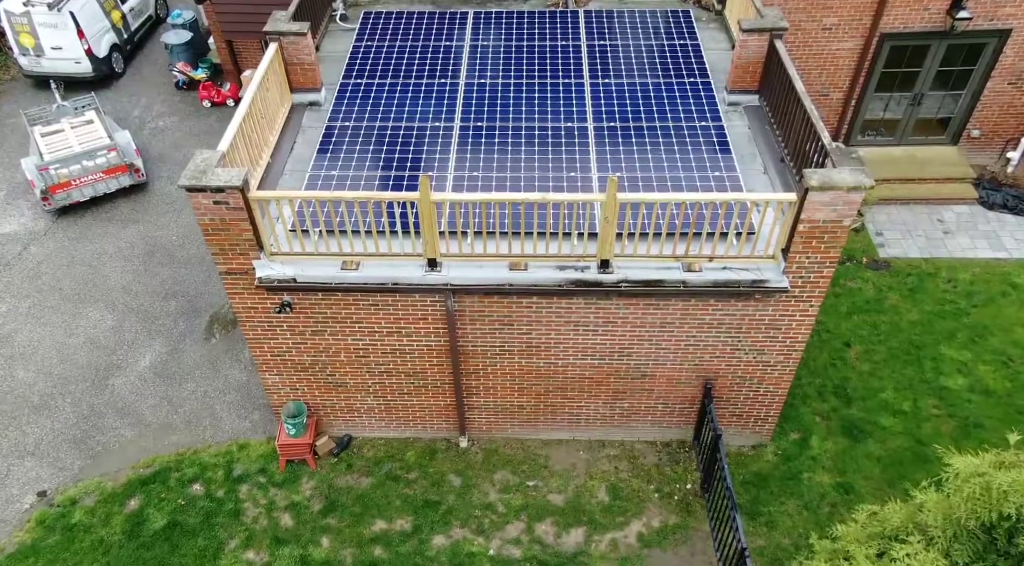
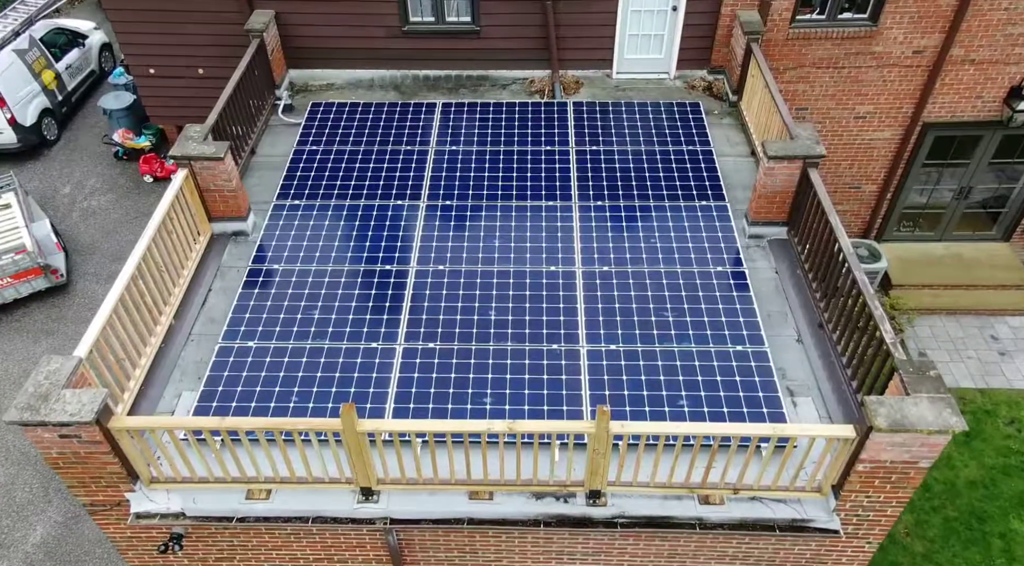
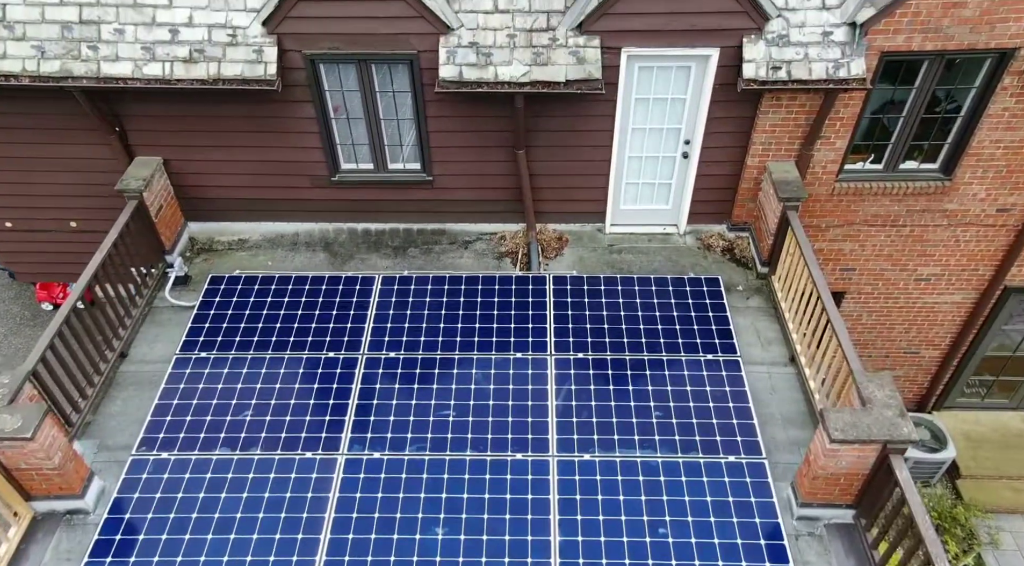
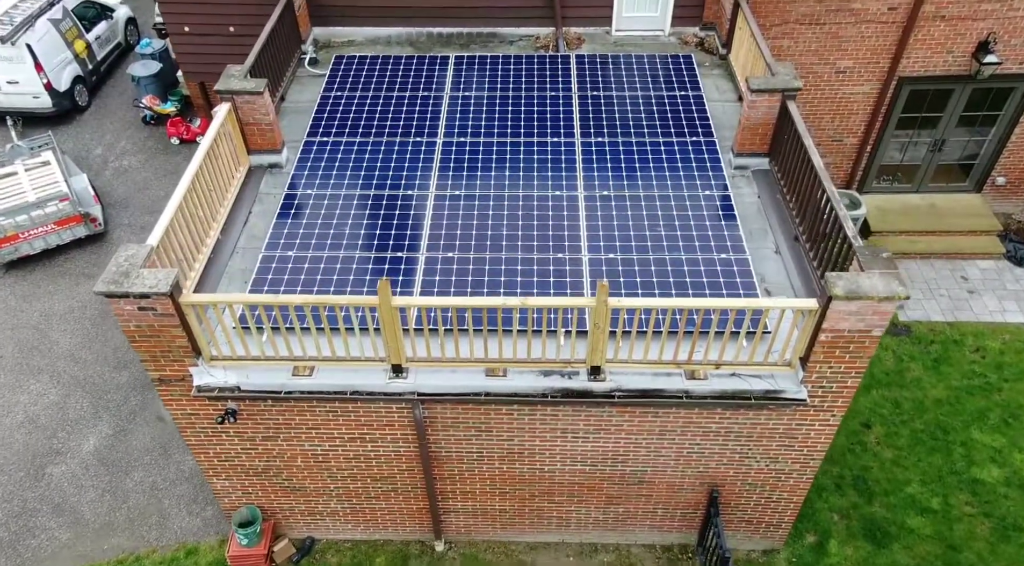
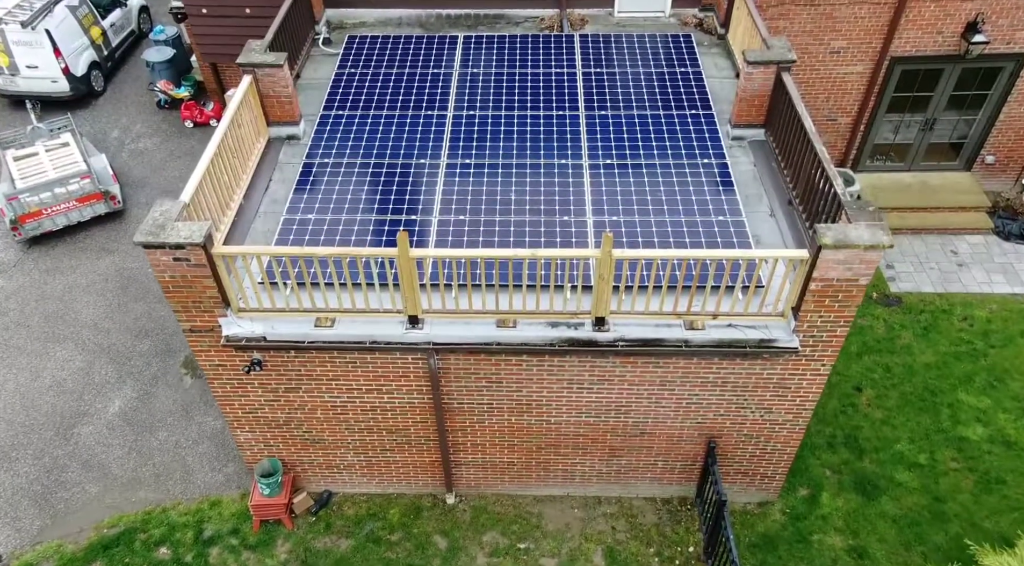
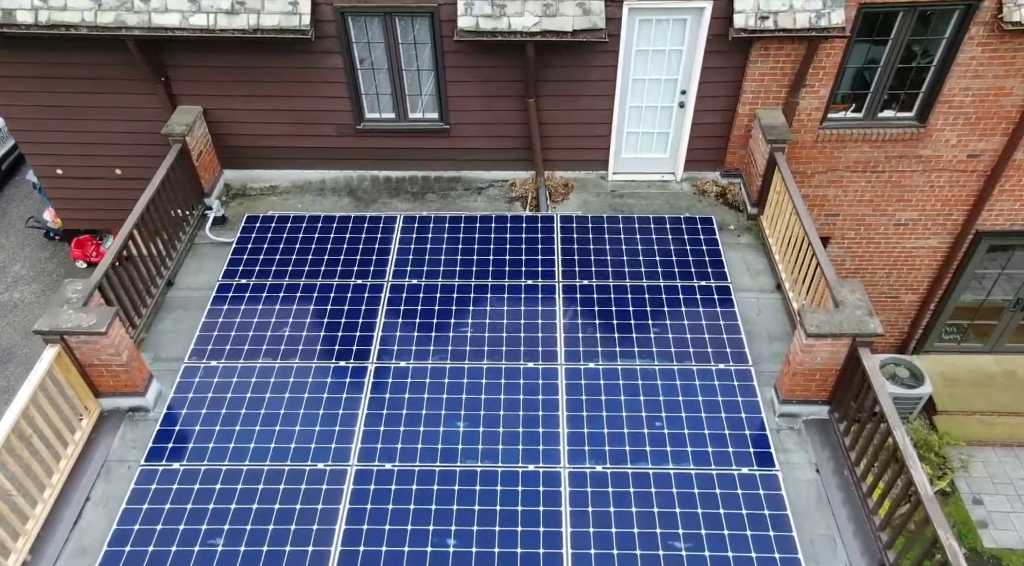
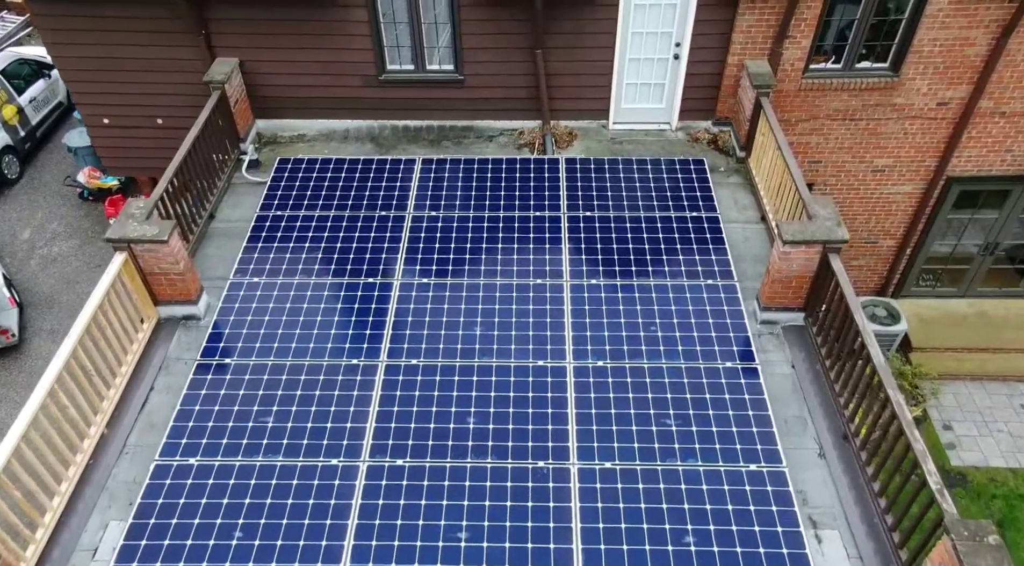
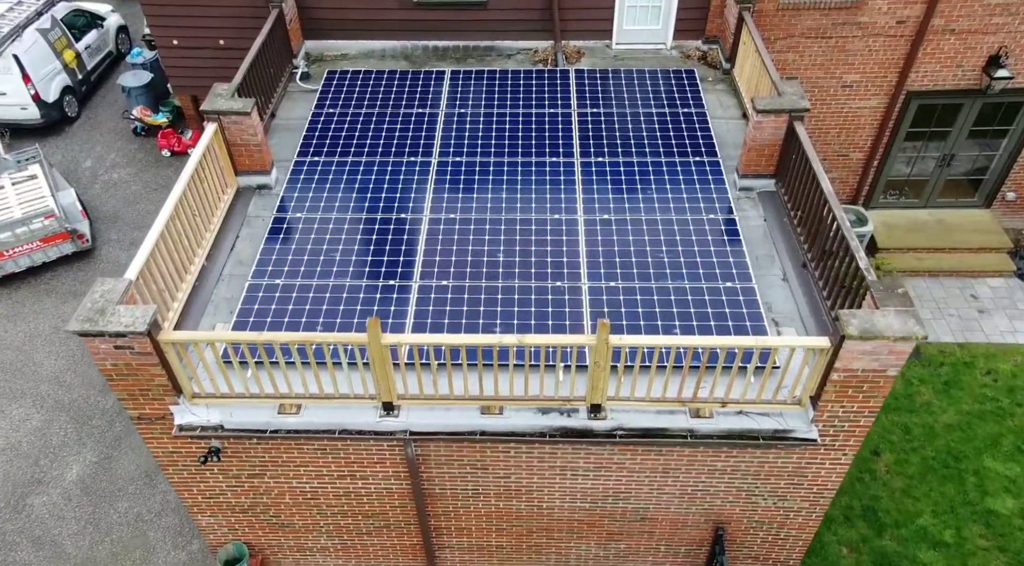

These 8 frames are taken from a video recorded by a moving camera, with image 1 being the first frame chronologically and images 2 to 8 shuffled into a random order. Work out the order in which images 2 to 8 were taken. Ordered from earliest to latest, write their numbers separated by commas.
5, 4, 8, 2, 7, 6, 3
